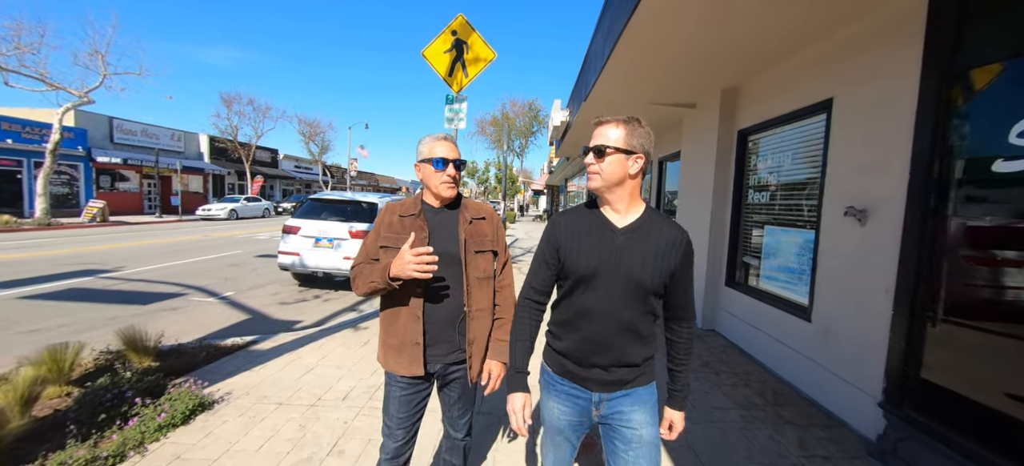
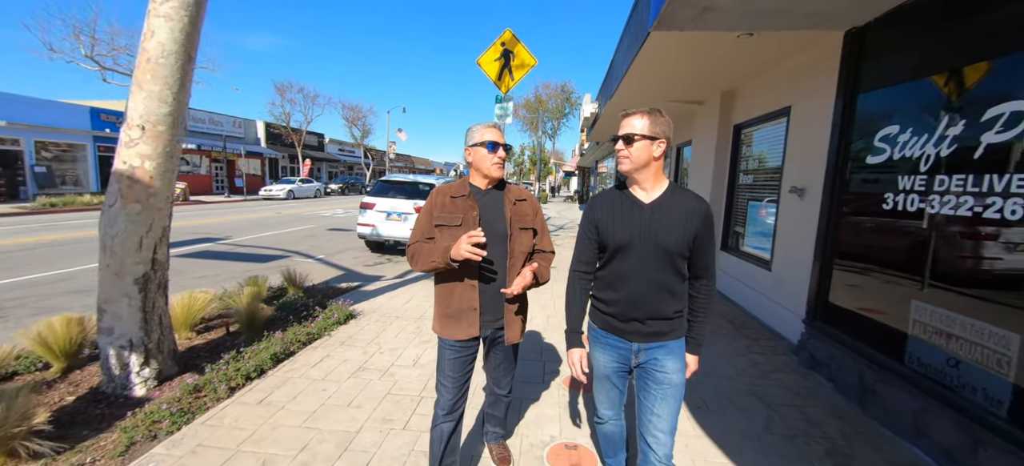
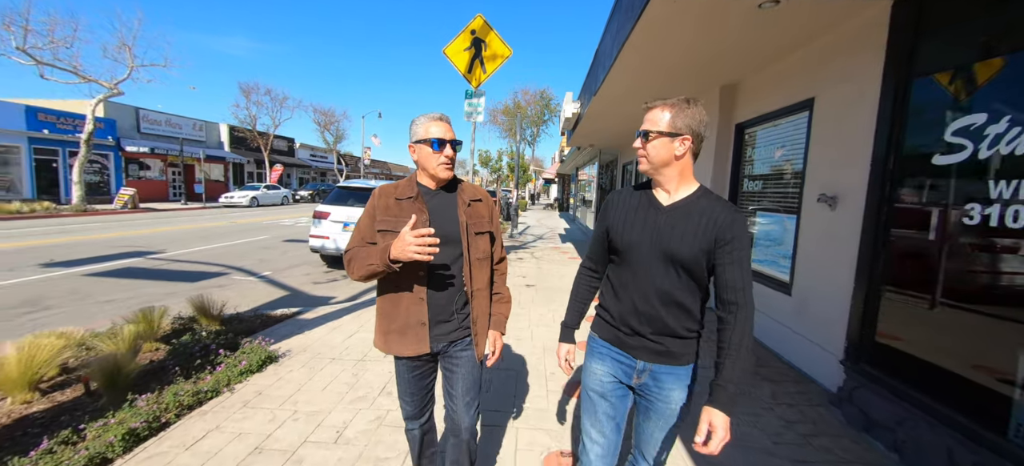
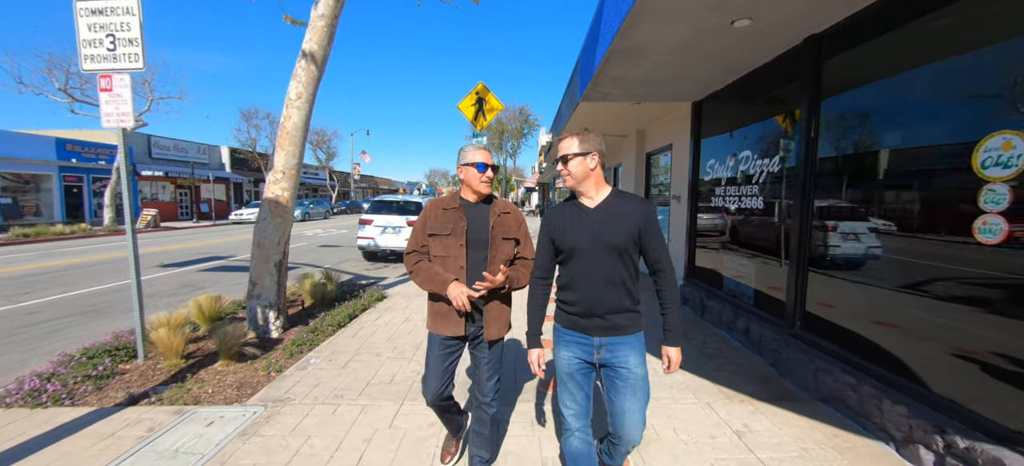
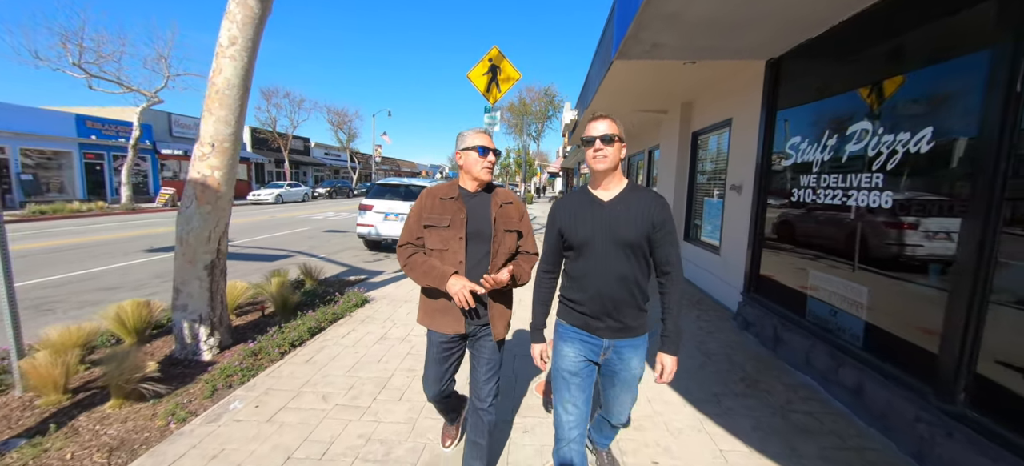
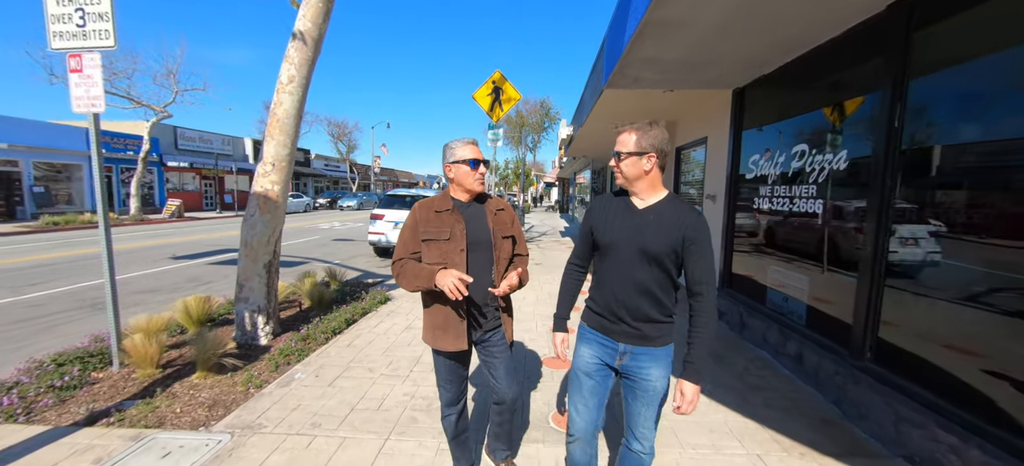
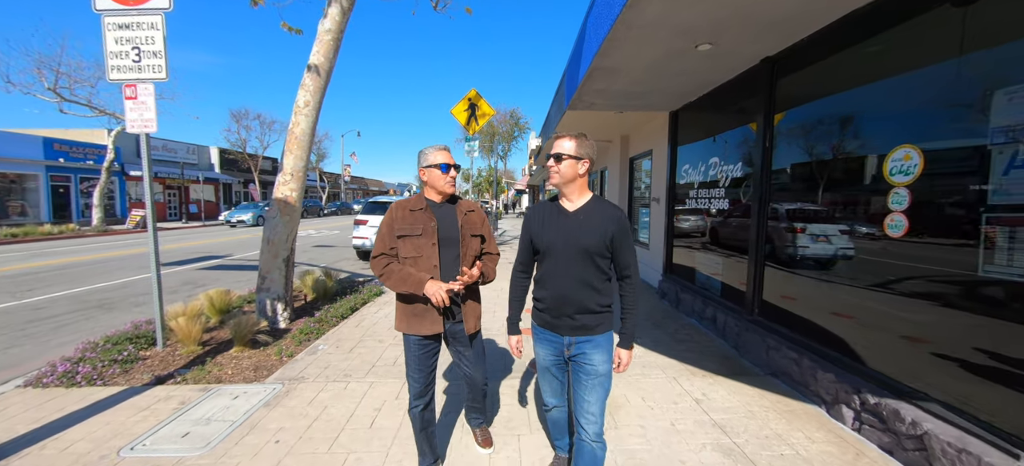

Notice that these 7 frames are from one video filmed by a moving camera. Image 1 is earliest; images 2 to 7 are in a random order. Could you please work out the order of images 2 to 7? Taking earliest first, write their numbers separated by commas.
3, 2, 5, 6, 4, 7
